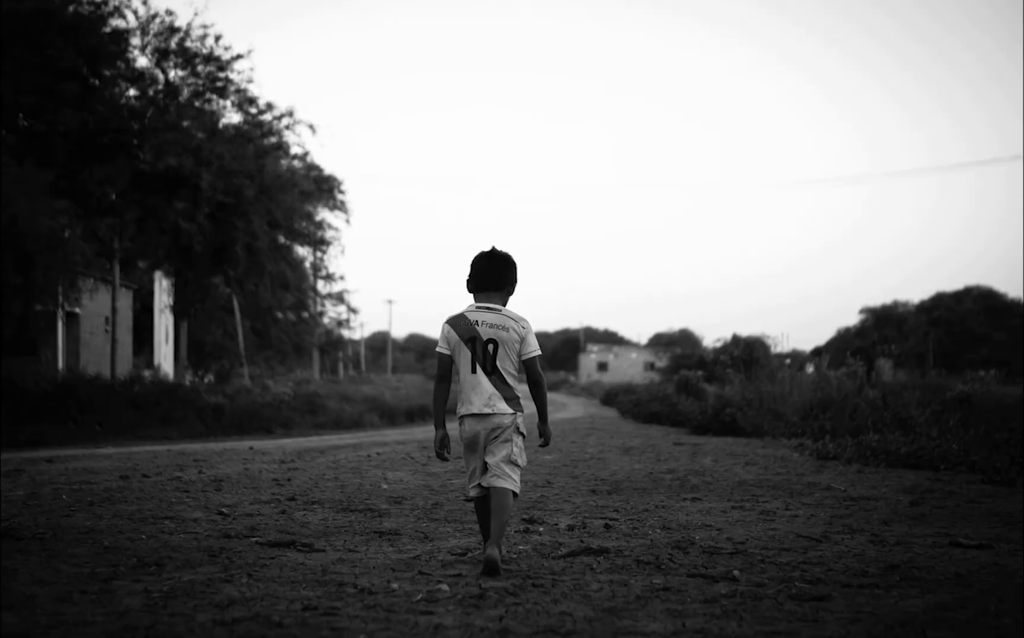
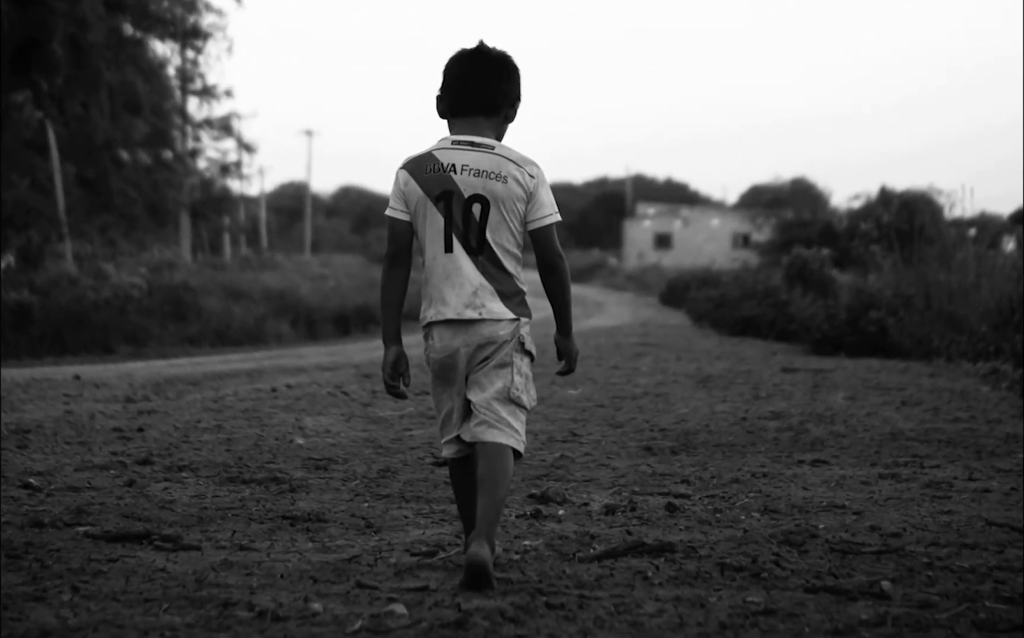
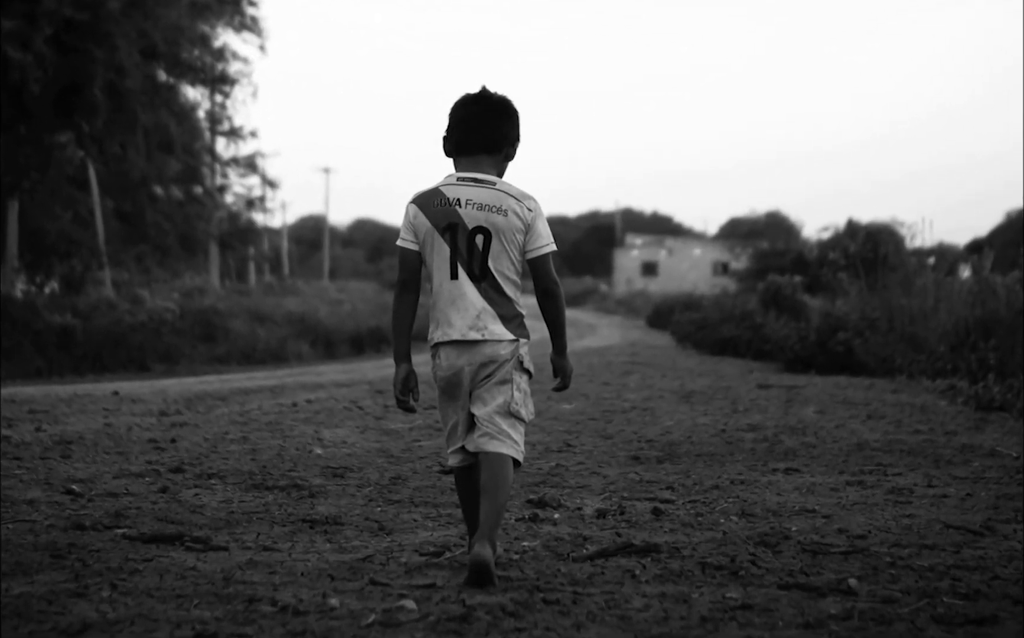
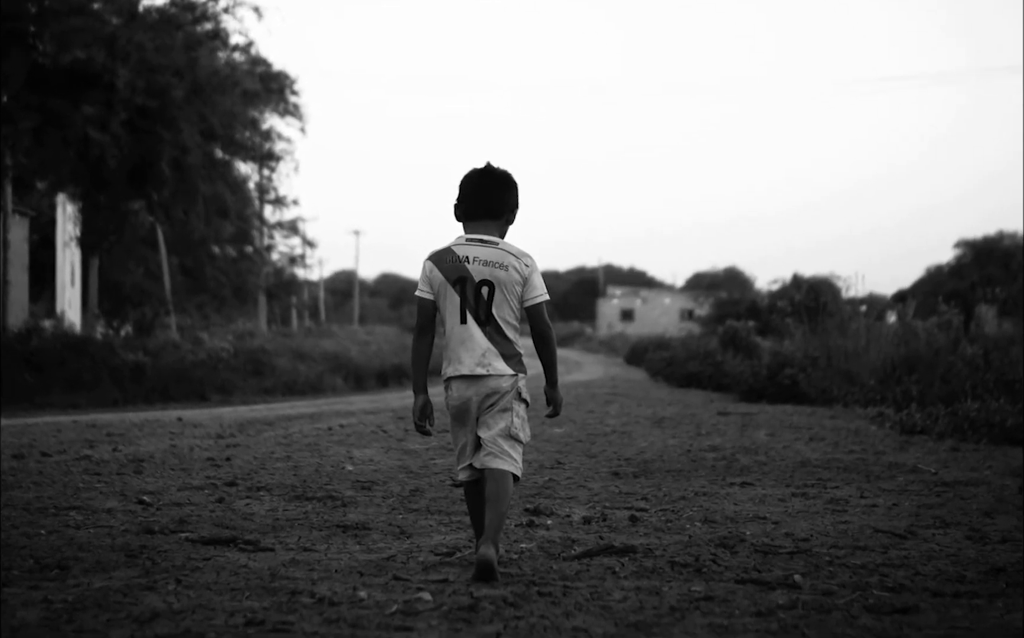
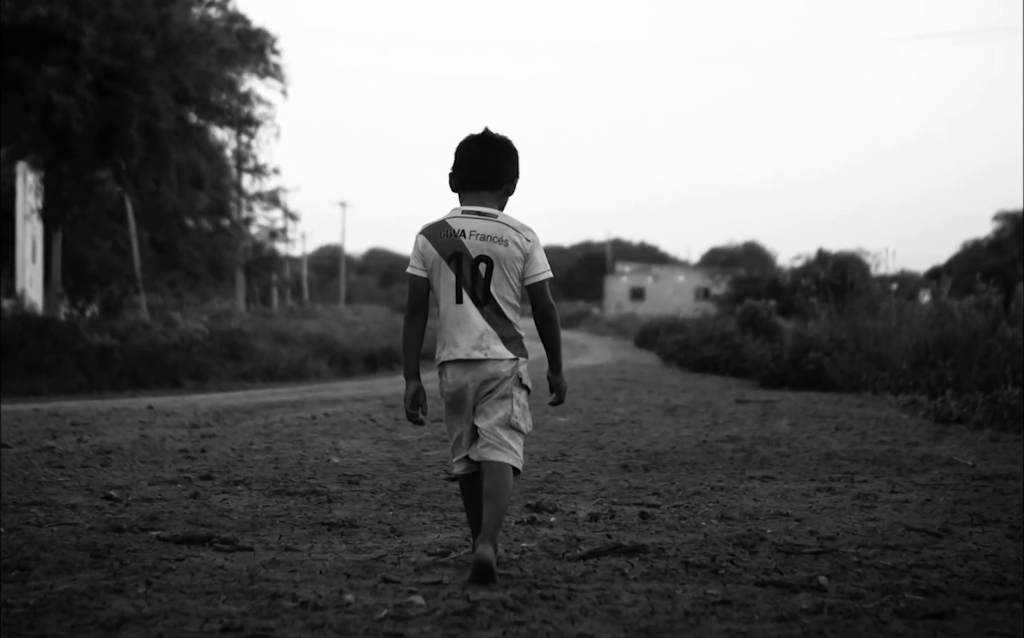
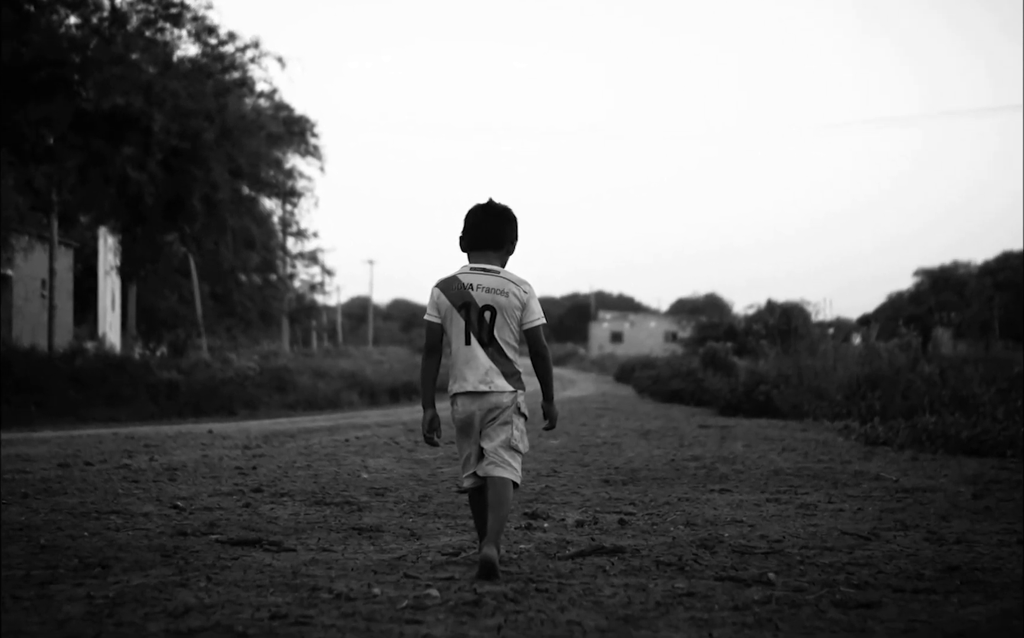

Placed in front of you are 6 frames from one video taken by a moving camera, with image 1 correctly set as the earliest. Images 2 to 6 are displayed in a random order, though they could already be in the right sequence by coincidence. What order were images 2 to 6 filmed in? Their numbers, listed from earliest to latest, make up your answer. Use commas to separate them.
6, 4, 5, 3, 2
